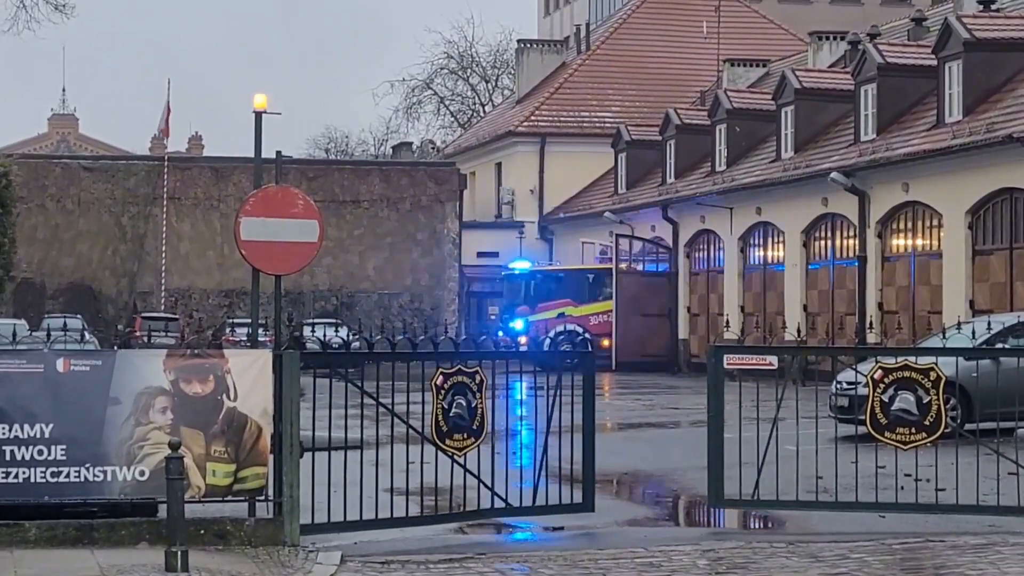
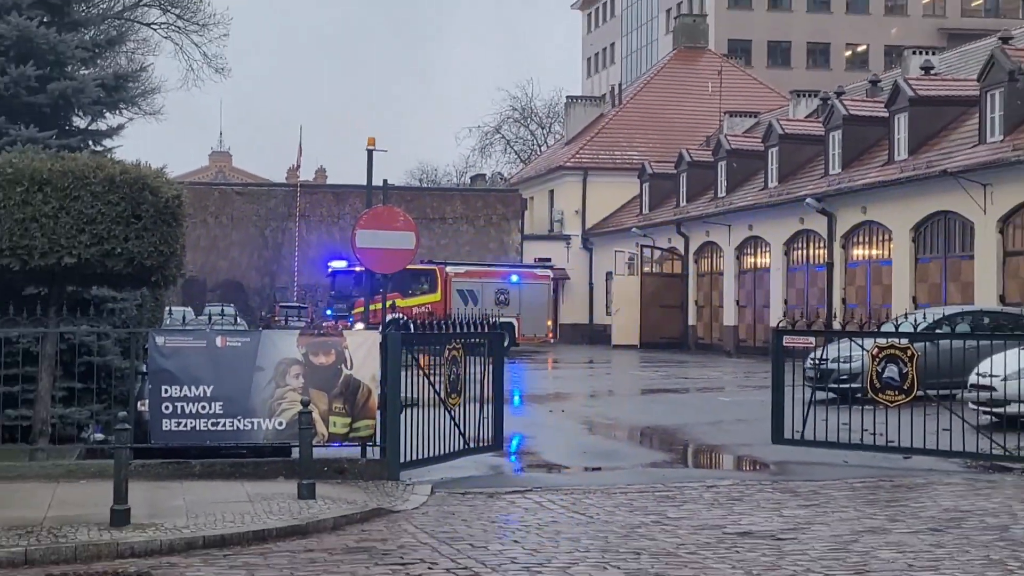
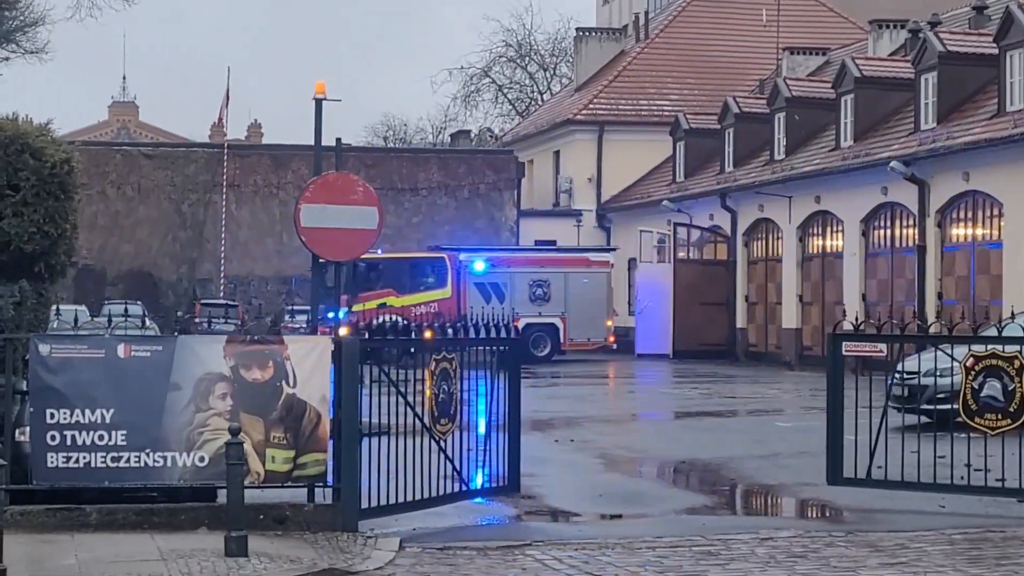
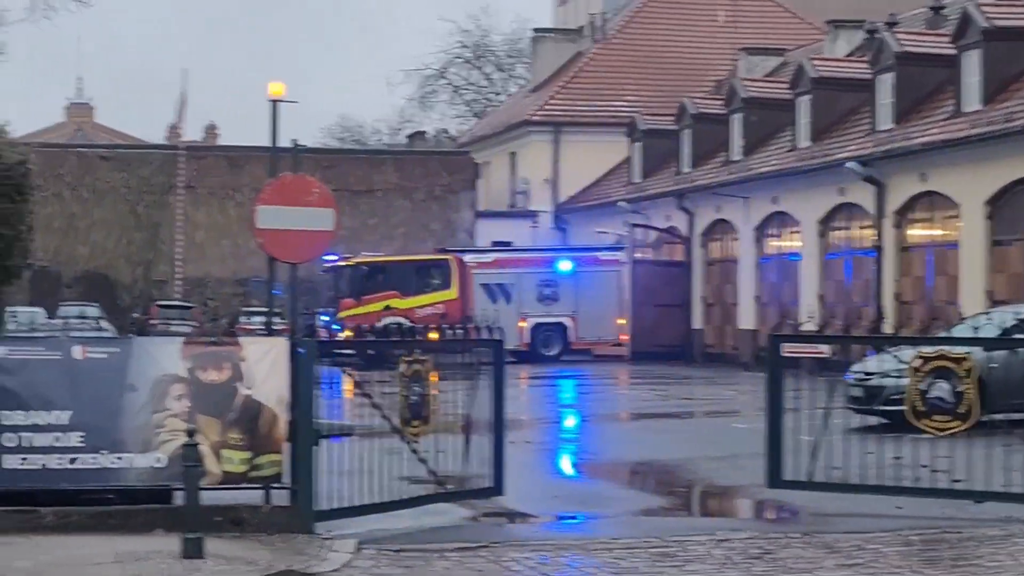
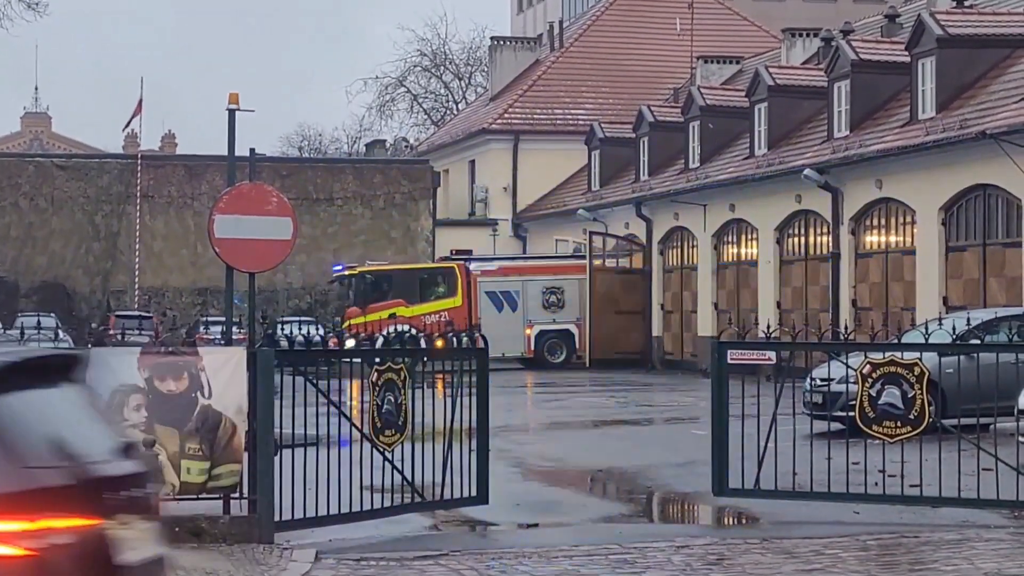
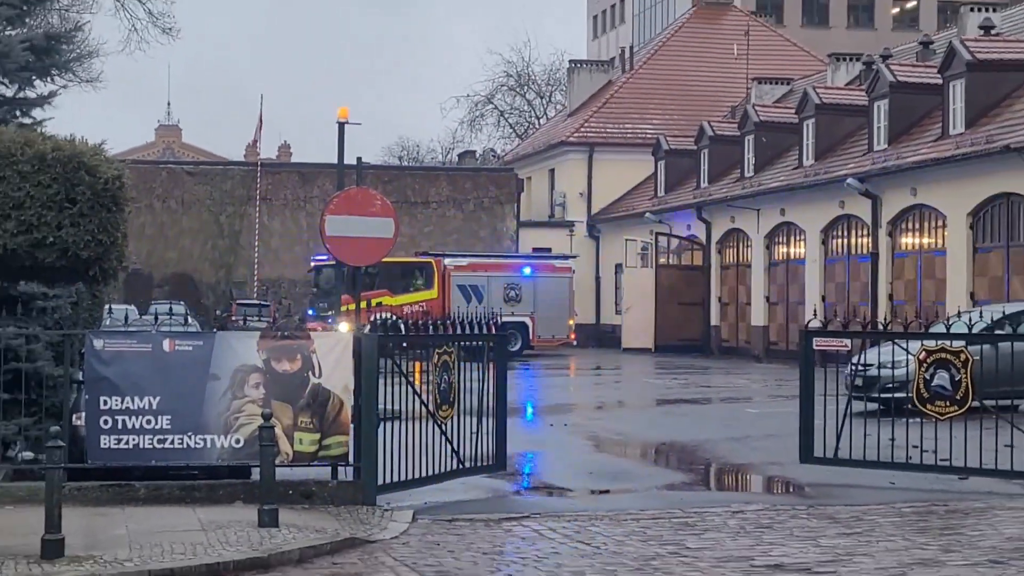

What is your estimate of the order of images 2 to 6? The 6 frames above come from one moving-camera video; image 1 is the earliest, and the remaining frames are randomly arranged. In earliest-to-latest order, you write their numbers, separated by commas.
5, 4, 3, 6, 2
